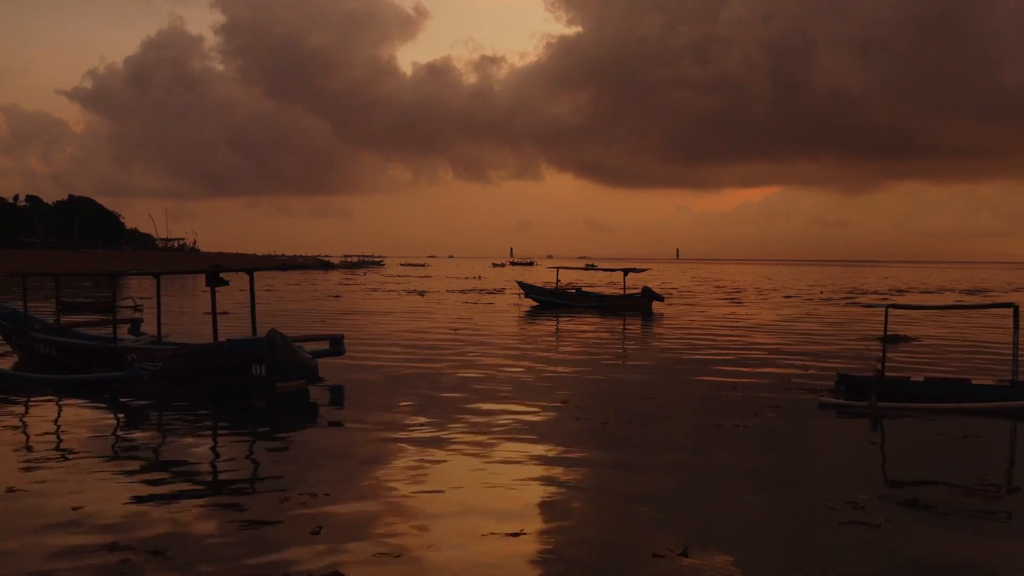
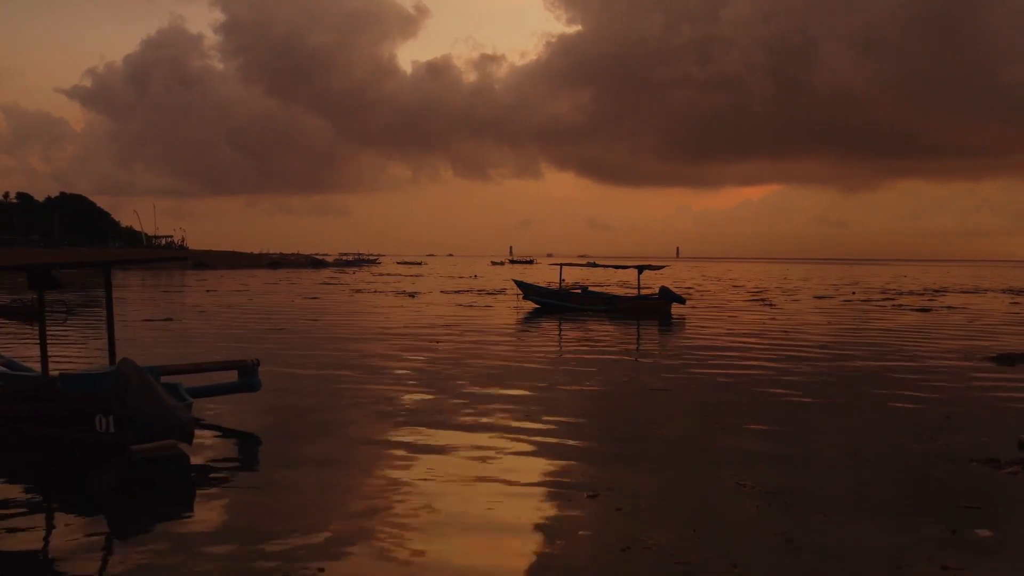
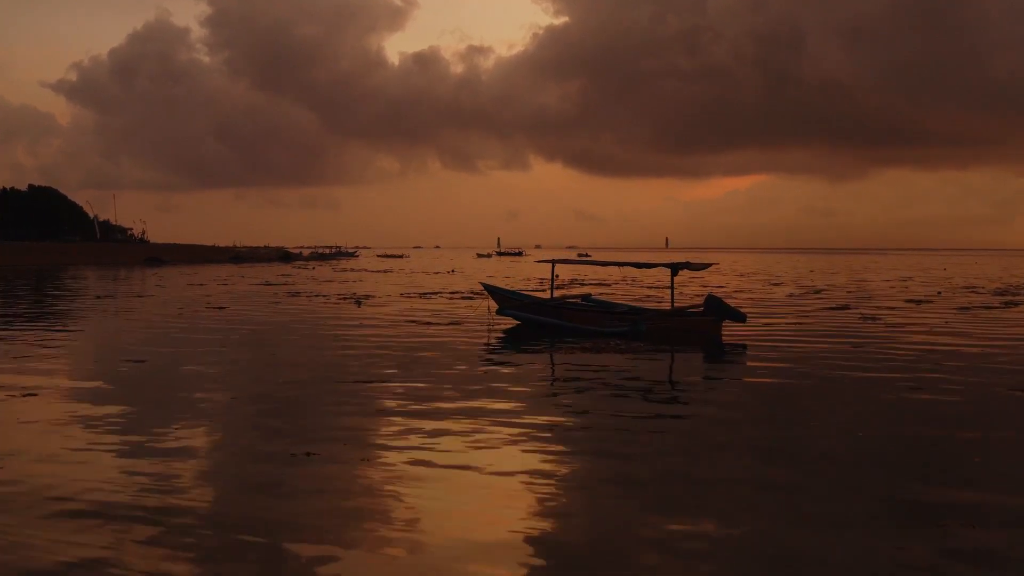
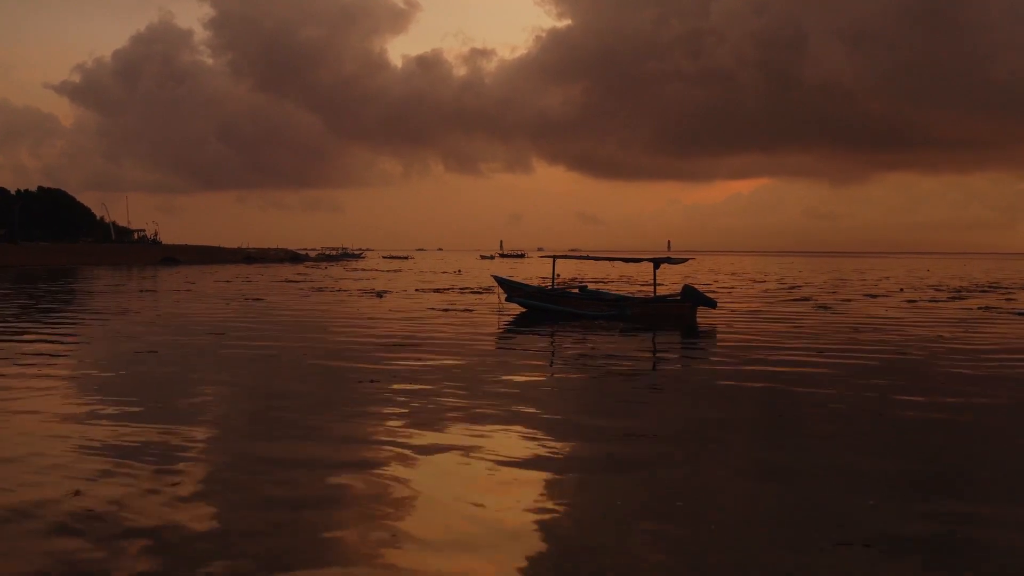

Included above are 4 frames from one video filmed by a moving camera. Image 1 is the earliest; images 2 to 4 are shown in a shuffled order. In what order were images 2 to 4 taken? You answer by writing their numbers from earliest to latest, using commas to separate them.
2, 4, 3
